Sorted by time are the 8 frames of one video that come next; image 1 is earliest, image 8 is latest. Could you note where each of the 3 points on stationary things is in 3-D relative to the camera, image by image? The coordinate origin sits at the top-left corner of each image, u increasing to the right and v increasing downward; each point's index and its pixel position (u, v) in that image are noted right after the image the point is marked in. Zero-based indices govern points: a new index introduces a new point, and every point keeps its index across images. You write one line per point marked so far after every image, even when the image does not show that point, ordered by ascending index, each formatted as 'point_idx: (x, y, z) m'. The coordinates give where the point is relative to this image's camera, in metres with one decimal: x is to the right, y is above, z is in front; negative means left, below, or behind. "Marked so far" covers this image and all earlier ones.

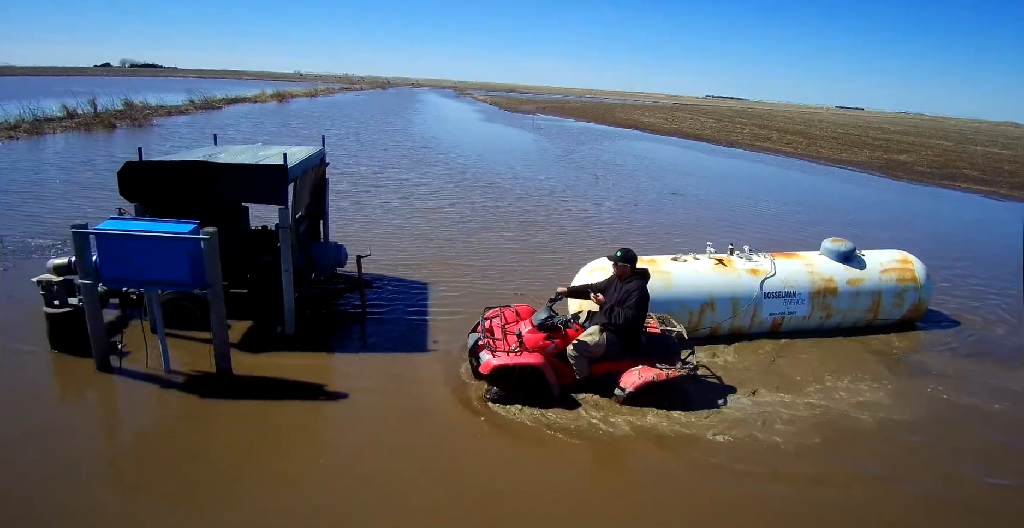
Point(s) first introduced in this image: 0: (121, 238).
0: (-4.2, +0.3, +6.1) m
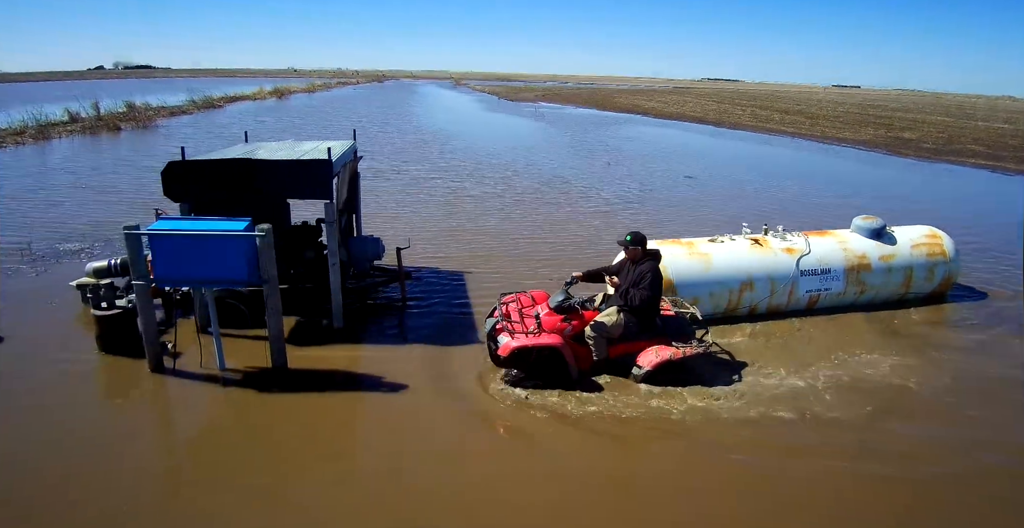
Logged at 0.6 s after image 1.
0: (-3.6, +0.3, +6.2) m
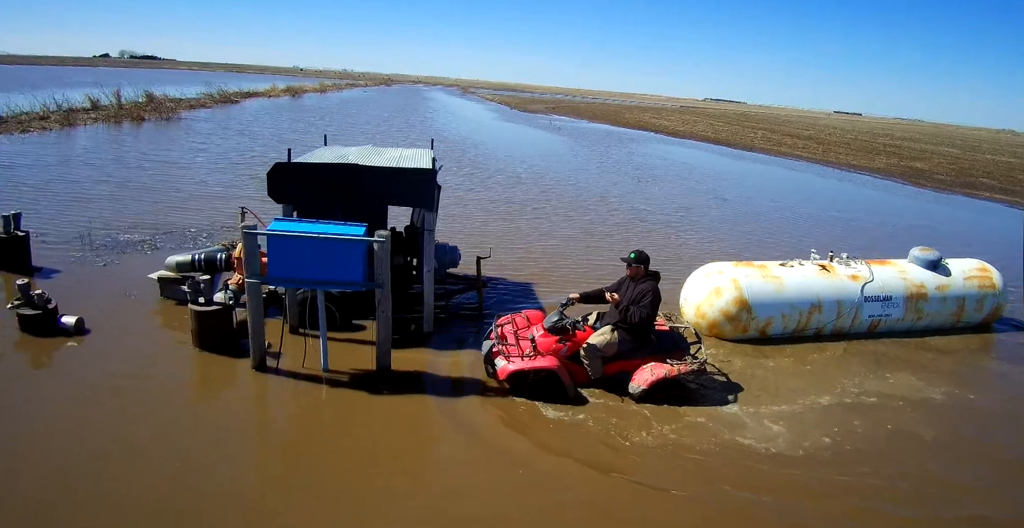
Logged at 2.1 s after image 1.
0: (-2.4, +0.3, +6.4) m
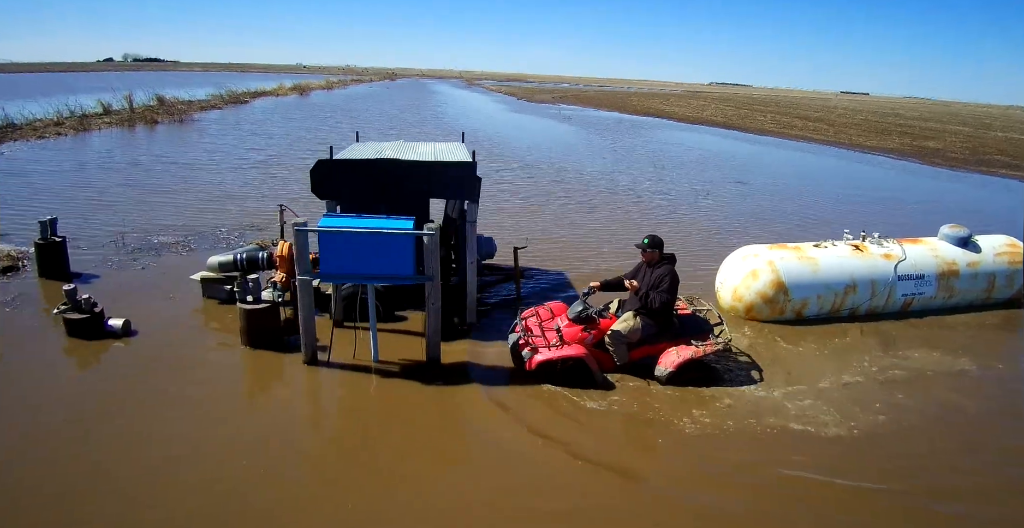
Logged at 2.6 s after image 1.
0: (-1.9, +0.3, +6.5) m
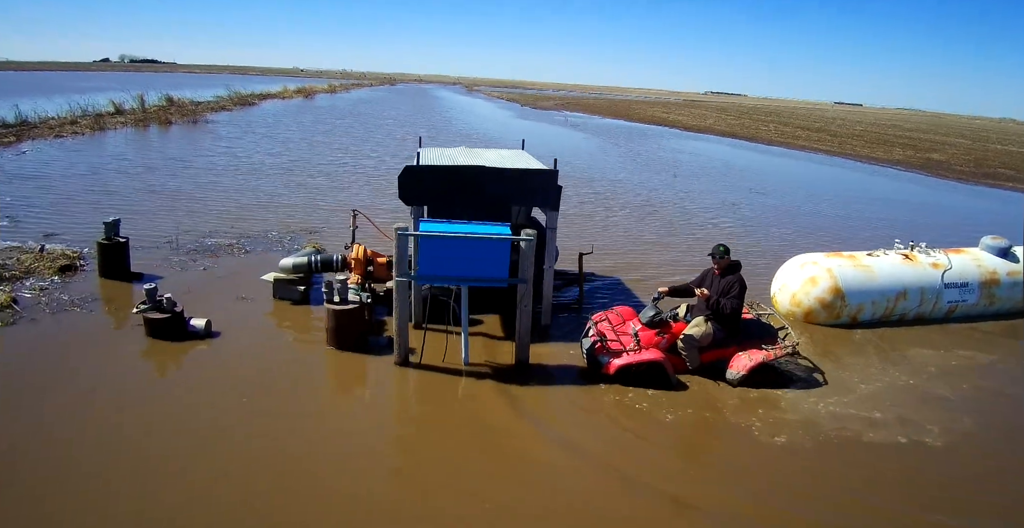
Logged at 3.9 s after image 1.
0: (-0.8, +0.3, +6.8) m
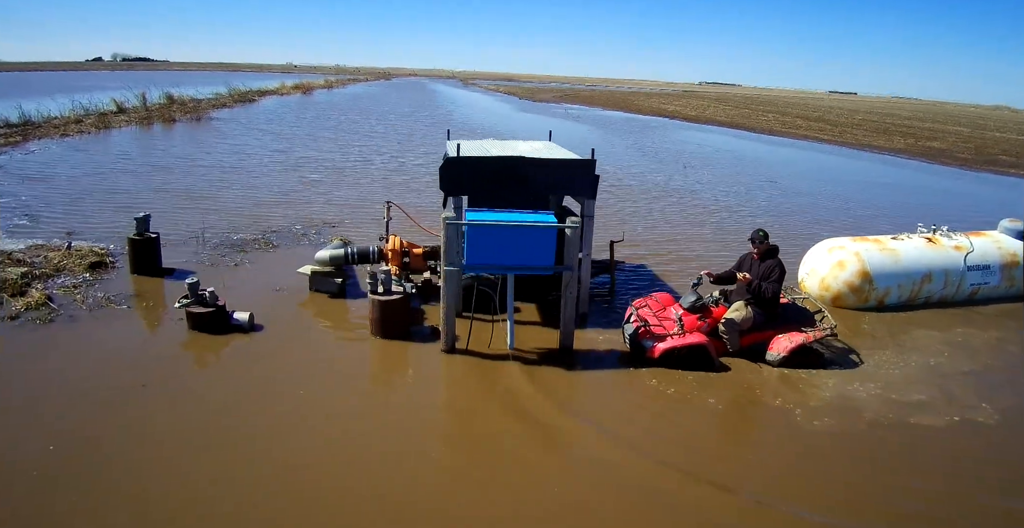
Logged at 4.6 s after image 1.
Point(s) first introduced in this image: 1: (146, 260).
0: (-0.2, +0.4, +6.9) m
1: (-6.7, +0.1, +10.5) m
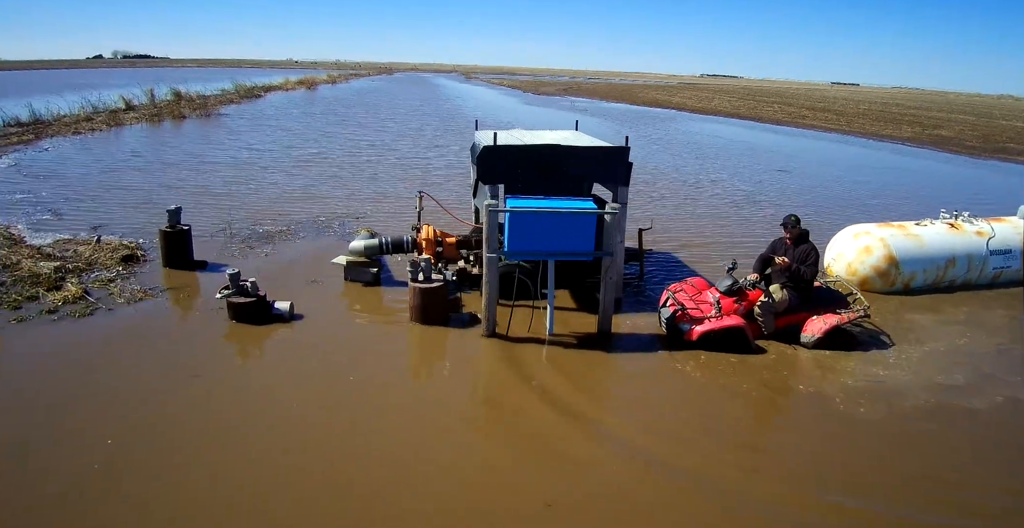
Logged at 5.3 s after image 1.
0: (+0.3, +0.6, +7.1) m
1: (-6.2, +0.2, +10.6) m
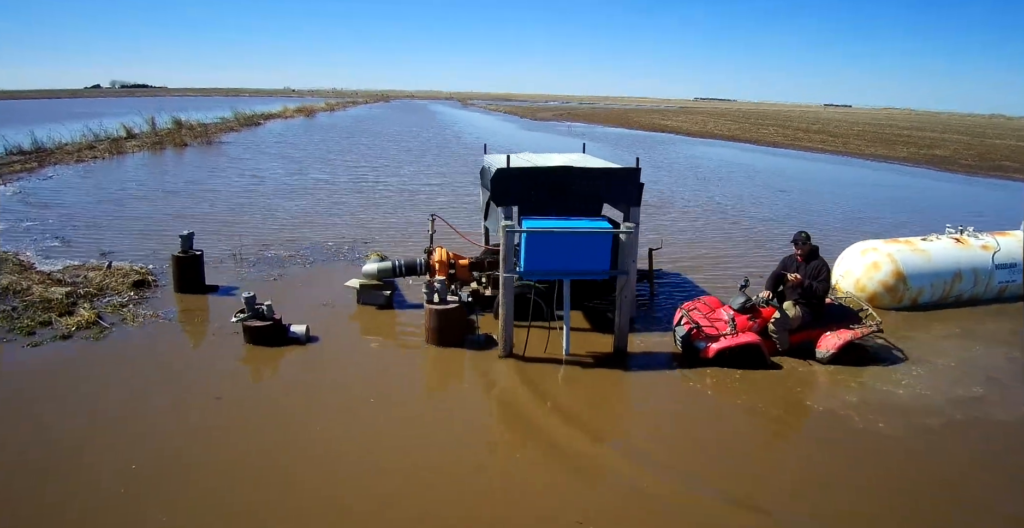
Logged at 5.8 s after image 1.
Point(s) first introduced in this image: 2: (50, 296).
0: (+0.5, +0.4, +7.2) m
1: (-6.0, -0.3, +10.7) m
2: (-7.9, -0.6, +9.8) m
